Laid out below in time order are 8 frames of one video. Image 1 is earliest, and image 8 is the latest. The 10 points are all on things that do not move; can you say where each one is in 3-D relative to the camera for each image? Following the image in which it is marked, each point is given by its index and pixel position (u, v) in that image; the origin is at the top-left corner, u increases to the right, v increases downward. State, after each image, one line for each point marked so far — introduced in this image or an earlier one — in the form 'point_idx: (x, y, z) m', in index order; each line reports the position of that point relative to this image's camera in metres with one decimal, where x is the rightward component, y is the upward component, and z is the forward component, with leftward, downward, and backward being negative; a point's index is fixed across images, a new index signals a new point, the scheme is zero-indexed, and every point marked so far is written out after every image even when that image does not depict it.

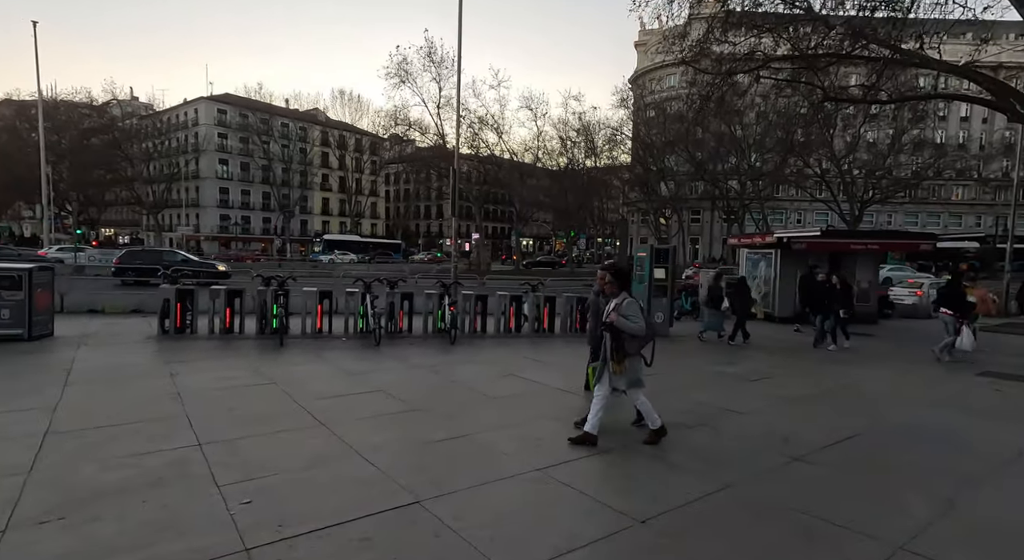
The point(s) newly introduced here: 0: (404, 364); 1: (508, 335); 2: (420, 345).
0: (-1.8, -1.3, +8.5) m
1: (-0.1, -1.2, +11.8) m
2: (-1.7, -1.3, +10.3) m
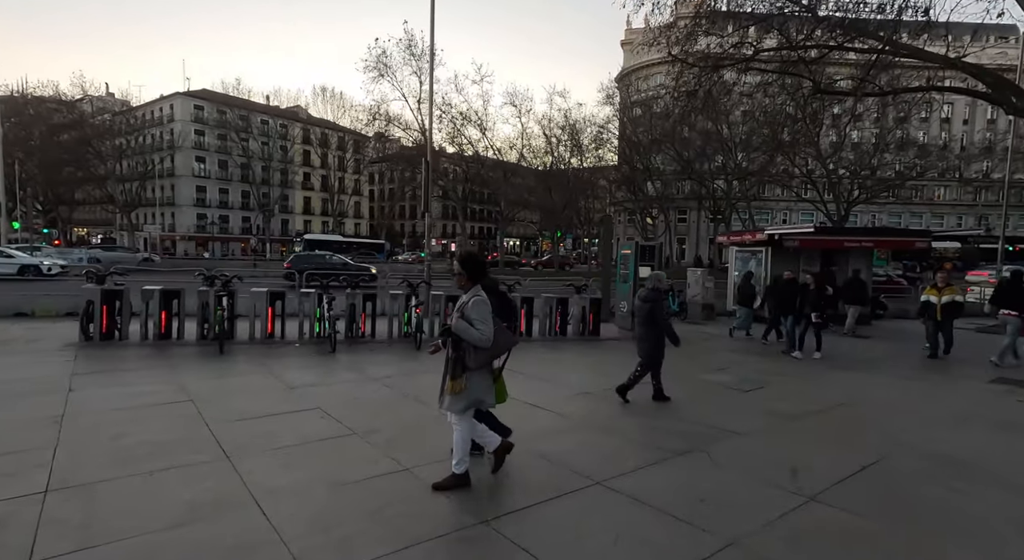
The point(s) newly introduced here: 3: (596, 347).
0: (-2.2, -1.3, +7.5) m
1: (-0.6, -1.2, +10.9) m
2: (-2.2, -1.3, +9.4) m
3: (+1.6, -1.3, +10.6) m
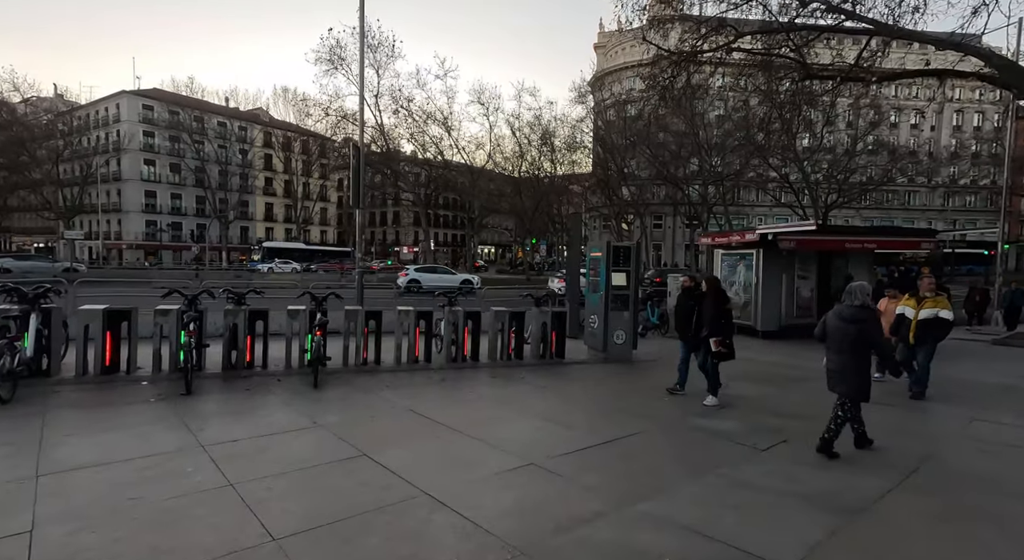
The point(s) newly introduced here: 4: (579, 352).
0: (-3.0, -1.4, +5.1) m
1: (-1.6, -1.3, +8.5) m
2: (-3.0, -1.4, +6.9) m
3: (+0.7, -1.4, +8.4) m
4: (+1.3, -1.3, +9.9) m
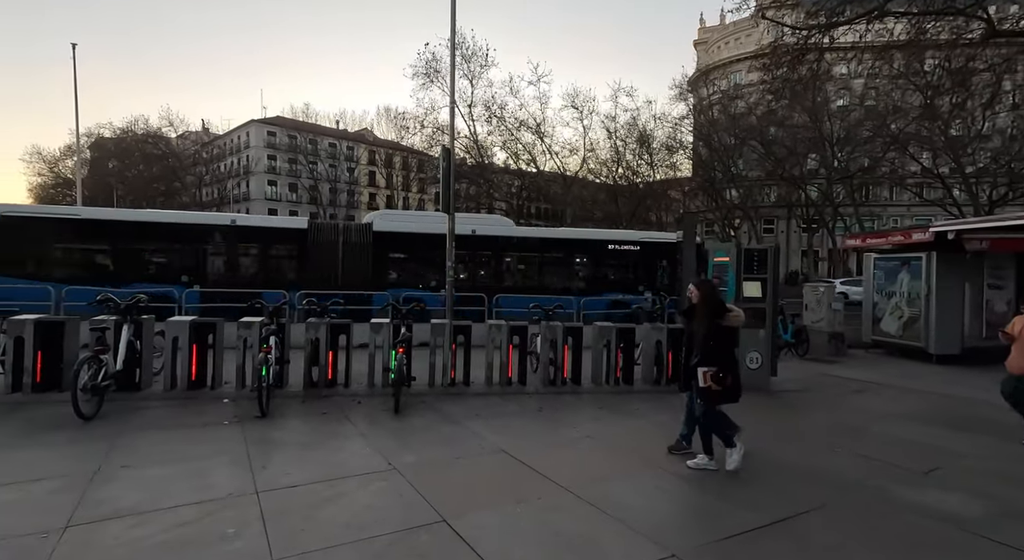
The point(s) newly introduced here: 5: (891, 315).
0: (-2.1, -1.6, +4.4) m
1: (-0.1, -1.5, +7.5) m
2: (-1.9, -1.6, +6.2) m
3: (+2.0, -1.5, +7.0) m
4: (+2.9, -1.4, +8.4) m
5: (+7.7, -0.7, +11.3) m
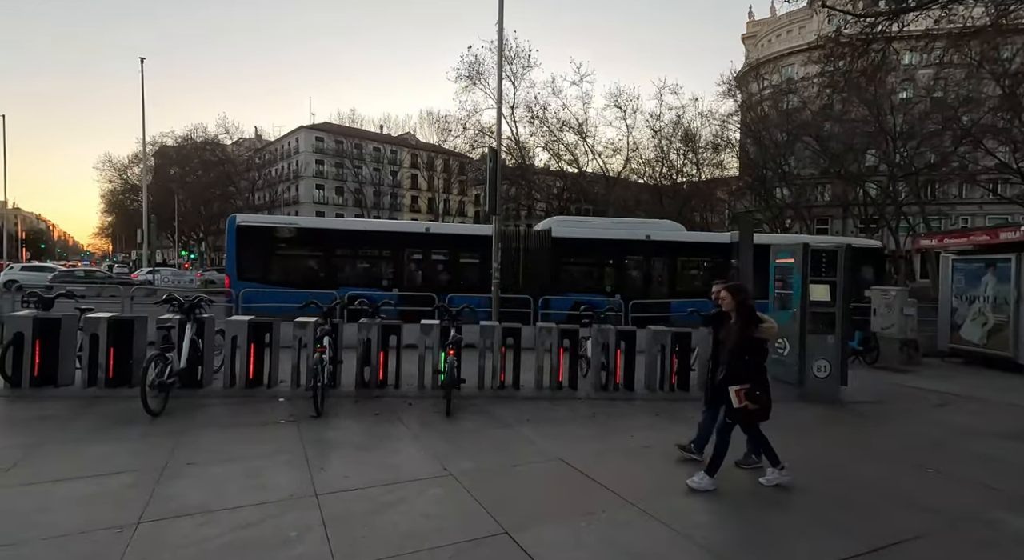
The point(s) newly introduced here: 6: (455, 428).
0: (-1.7, -1.6, +4.4) m
1: (+0.5, -1.5, +7.4) m
2: (-1.3, -1.6, +6.2) m
3: (+2.7, -1.6, +6.7) m
4: (+3.6, -1.5, +8.1) m
5: (+8.6, -0.7, +10.6) m
6: (-0.6, -1.6, +5.9) m
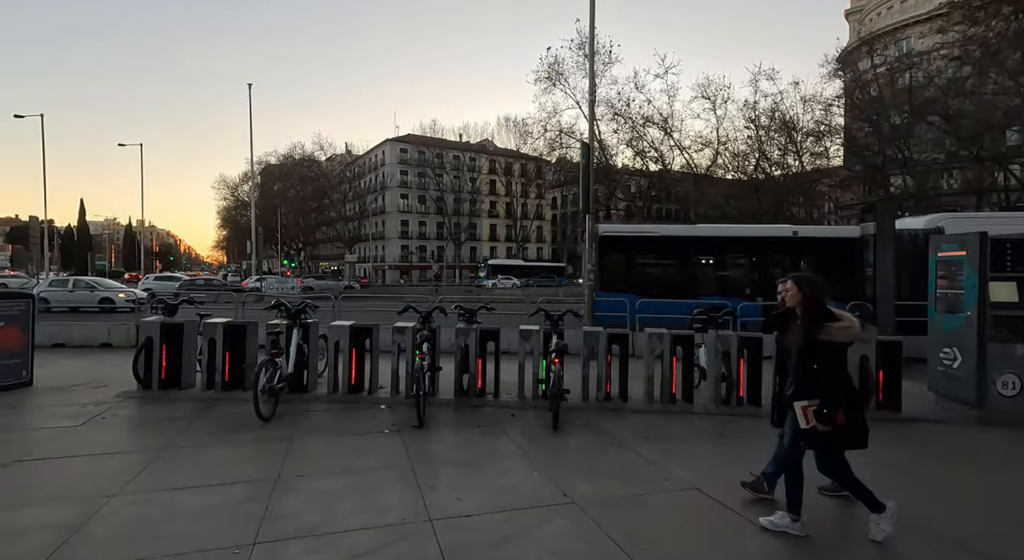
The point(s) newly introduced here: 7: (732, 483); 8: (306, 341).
0: (-0.8, -1.6, +4.1) m
1: (+1.9, -1.6, +6.8) m
2: (-0.1, -1.7, +5.9) m
3: (+3.9, -1.5, +5.8) m
4: (+5.0, -1.4, +7.0) m
5: (+10.3, -0.6, +8.8) m
6: (+0.5, -1.6, +5.5) m
7: (+1.6, -1.5, +4.3) m
8: (-3.4, -1.0, +9.2) m
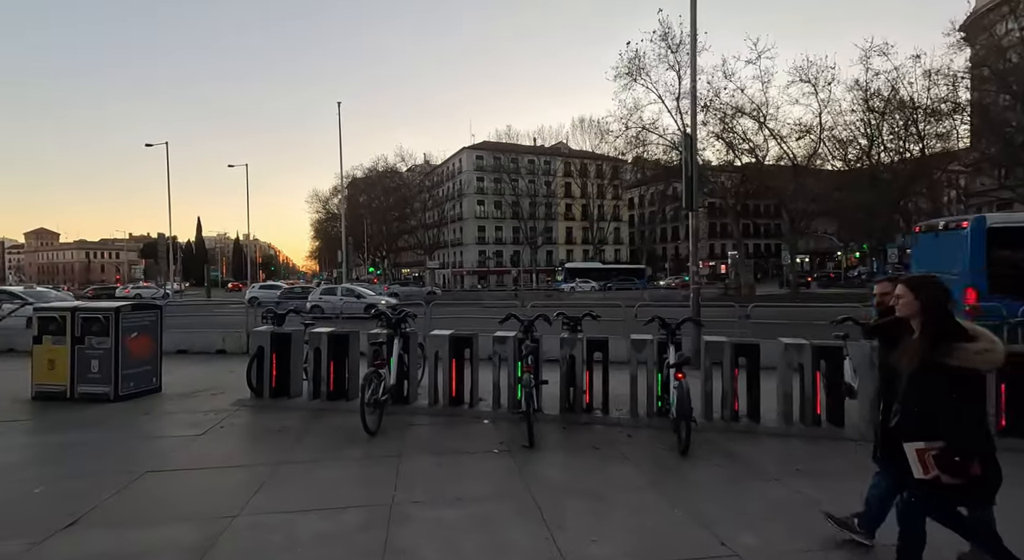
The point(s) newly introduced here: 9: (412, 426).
0: (+0.2, -1.7, +3.7) m
1: (+3.1, -1.6, +5.9) m
2: (+1.1, -1.8, +5.3) m
3: (+5.0, -1.5, +4.7) m
4: (+6.3, -1.4, +5.7) m
5: (+11.8, -0.5, +6.7) m
6: (+1.6, -1.7, +4.9) m
7: (+2.6, -1.6, +3.5) m
8: (-1.7, -1.2, +9.1) m
9: (-1.4, -2.1, +8.1) m
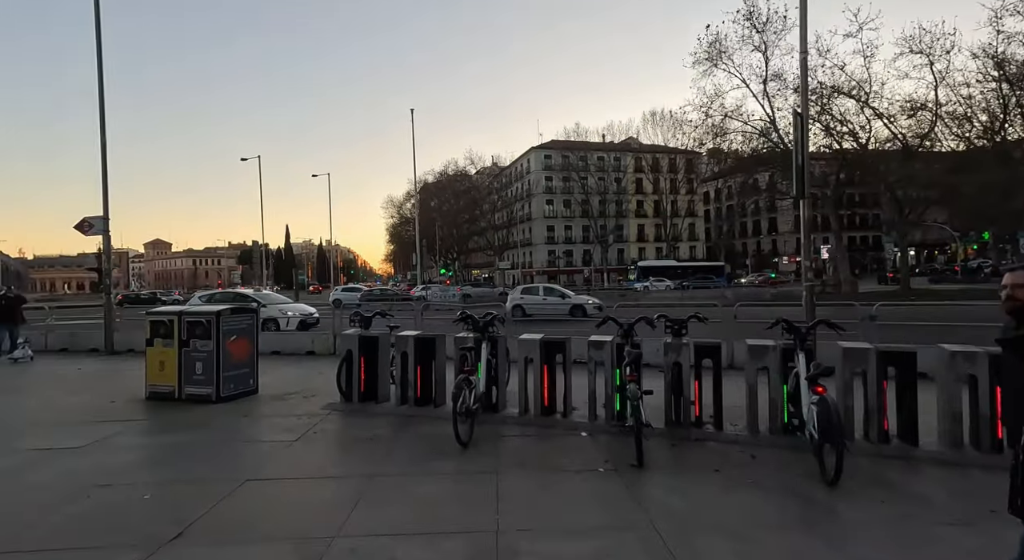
0: (+0.9, -1.8, +3.1) m
1: (+4.2, -1.6, +4.9) m
2: (+2.0, -1.8, +4.6) m
3: (+5.8, -1.5, +3.4) m
4: (+7.2, -1.3, +4.3) m
5: (+12.8, -0.3, +4.5) m
6: (+2.5, -1.7, +4.0) m
7: (+3.3, -1.5, +2.6) m
8: (-0.2, -1.2, +8.7) m
9: (-0.1, -2.1, +7.6) m
